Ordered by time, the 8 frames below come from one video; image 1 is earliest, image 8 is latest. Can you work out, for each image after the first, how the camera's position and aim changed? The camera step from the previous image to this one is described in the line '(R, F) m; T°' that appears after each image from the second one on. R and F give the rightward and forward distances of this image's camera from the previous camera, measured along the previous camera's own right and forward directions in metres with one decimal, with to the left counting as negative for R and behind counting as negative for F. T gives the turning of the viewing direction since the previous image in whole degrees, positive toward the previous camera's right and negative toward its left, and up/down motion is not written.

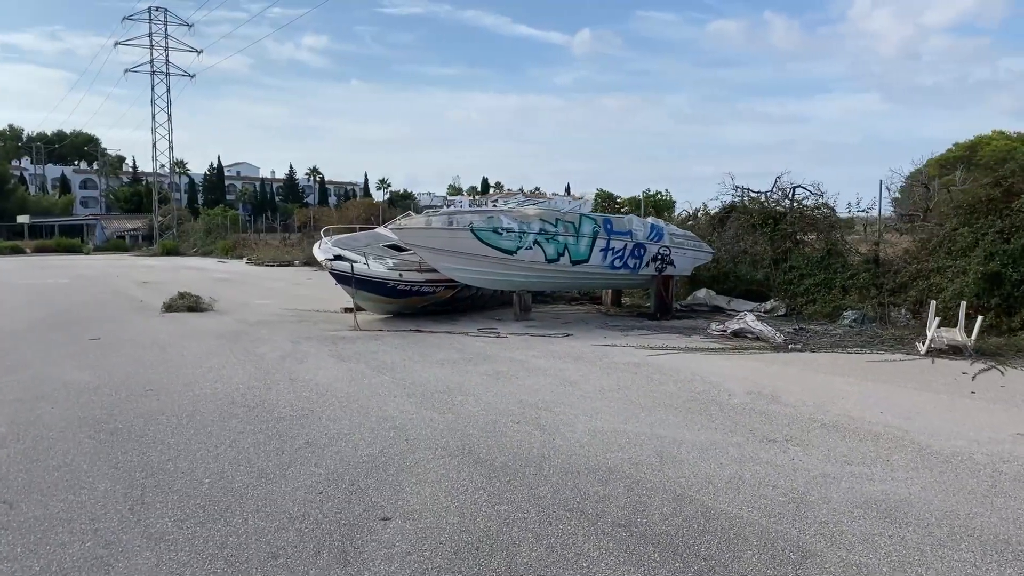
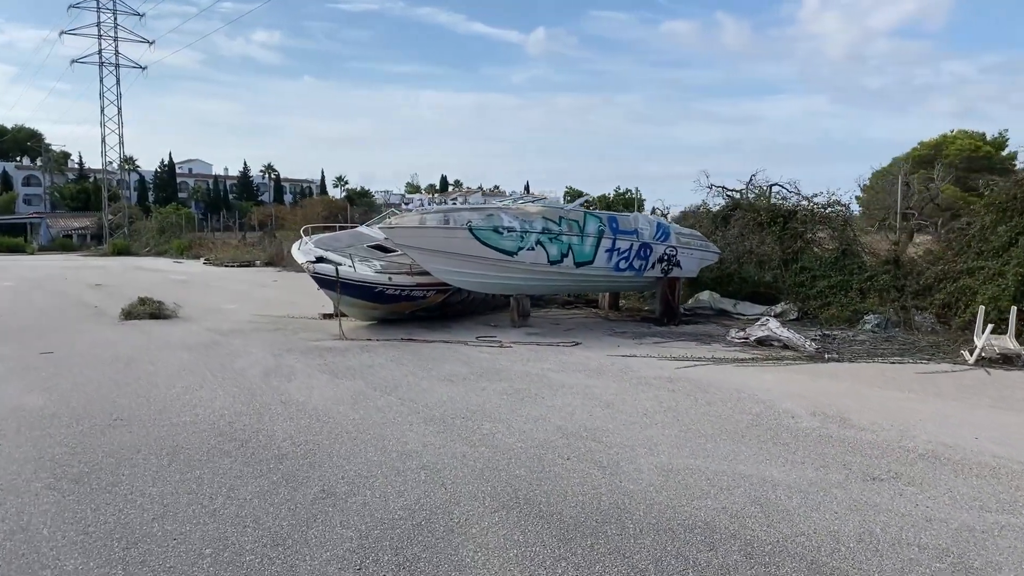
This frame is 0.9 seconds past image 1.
(-0.6, +1.0) m; +3°
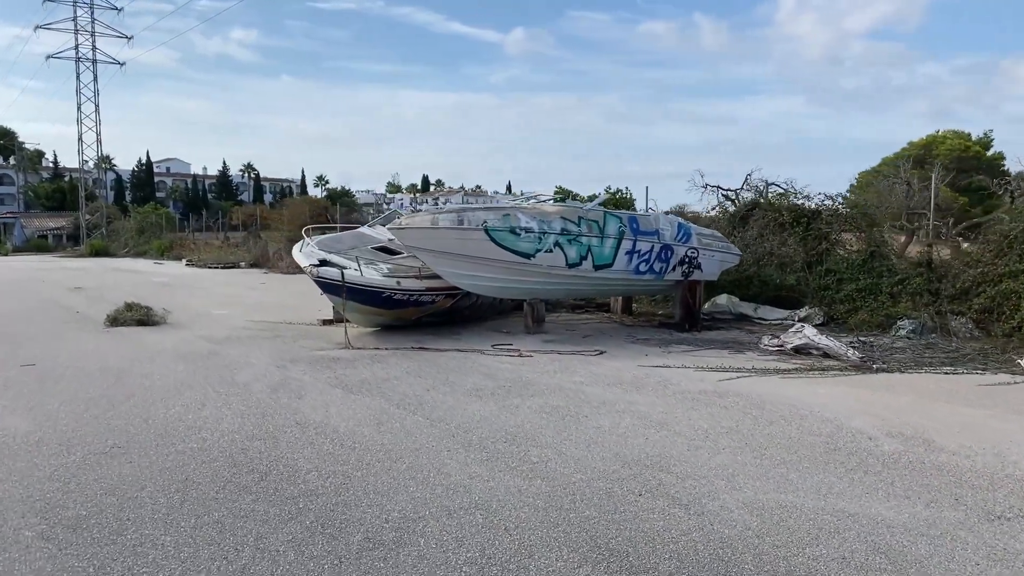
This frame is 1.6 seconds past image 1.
(-0.5, +0.7) m; +1°
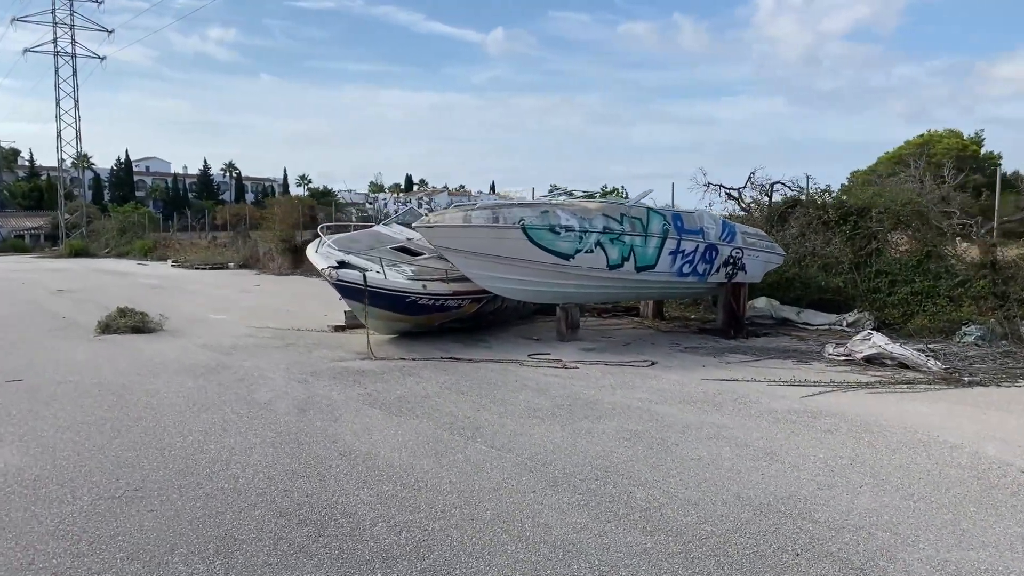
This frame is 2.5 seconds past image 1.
(-0.6, +0.9) m; +1°
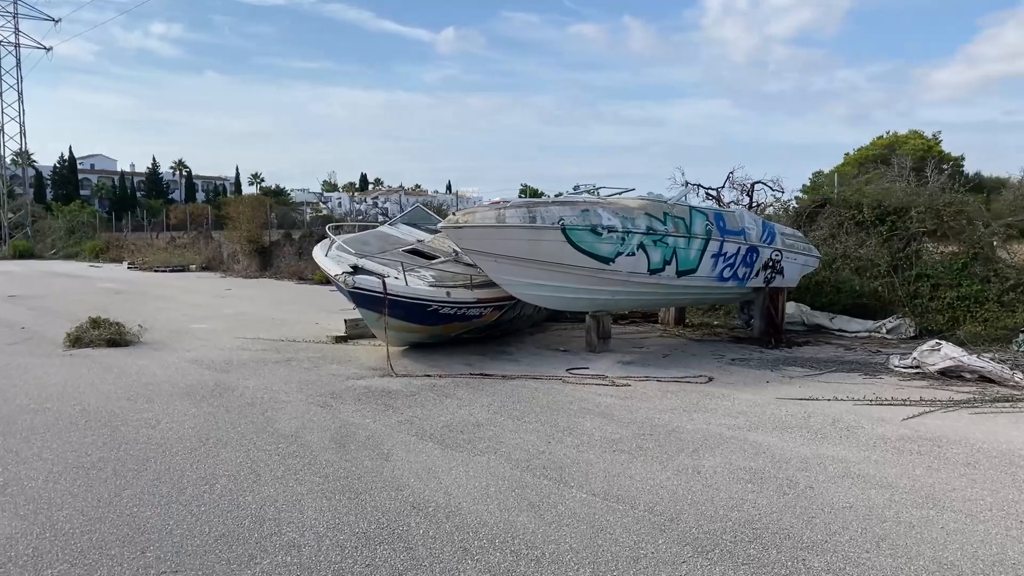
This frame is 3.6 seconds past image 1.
(-0.8, +1.0) m; +3°
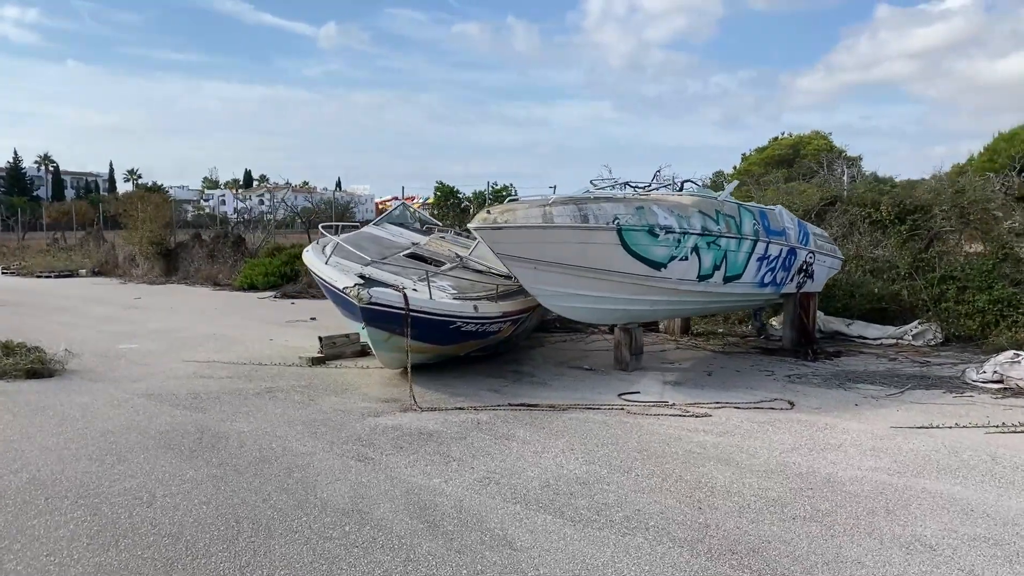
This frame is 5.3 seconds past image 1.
(-1.3, +1.4) m; +8°
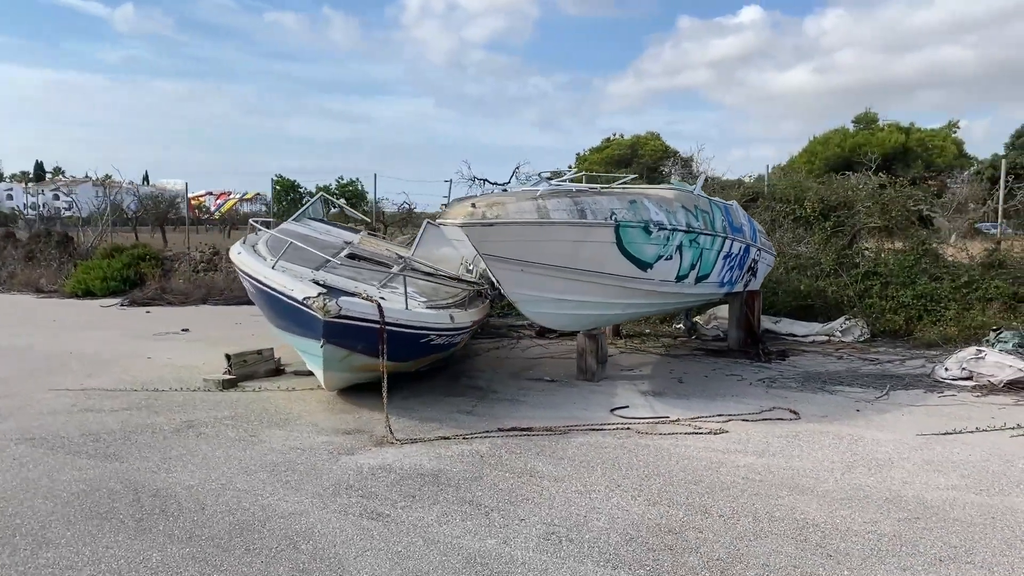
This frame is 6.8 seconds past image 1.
(-1.1, +1.0) m; +12°
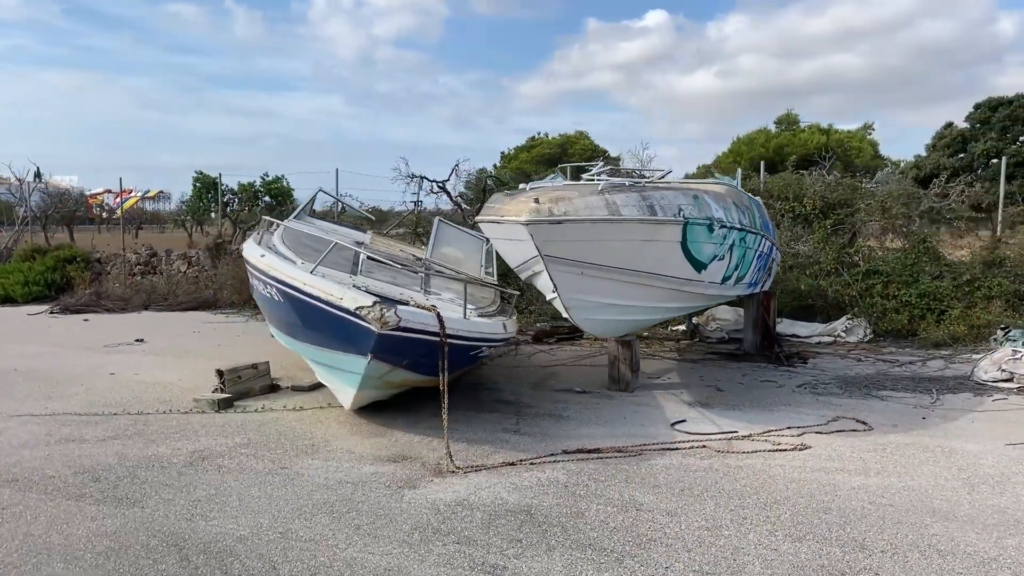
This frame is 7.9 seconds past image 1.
(-0.9, +0.7) m; +6°
